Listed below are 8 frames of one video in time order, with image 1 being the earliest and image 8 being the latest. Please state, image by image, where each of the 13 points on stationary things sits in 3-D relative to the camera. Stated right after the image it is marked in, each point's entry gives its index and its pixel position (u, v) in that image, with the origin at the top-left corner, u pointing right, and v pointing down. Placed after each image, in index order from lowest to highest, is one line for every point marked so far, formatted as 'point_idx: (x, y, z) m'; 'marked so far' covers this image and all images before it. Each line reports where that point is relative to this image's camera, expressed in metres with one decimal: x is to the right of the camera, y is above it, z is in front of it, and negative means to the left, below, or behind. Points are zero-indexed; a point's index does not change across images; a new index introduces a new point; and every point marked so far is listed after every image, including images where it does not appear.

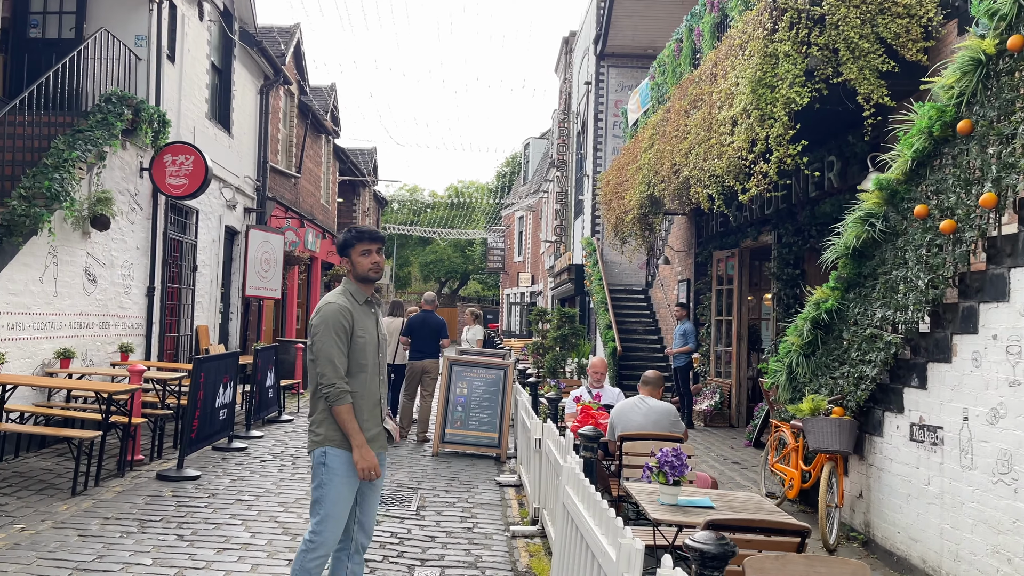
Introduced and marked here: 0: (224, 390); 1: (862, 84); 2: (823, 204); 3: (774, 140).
0: (-3.2, -1.1, +9.1) m
1: (+3.1, +1.8, +7.2) m
2: (+3.7, +1.0, +9.7) m
3: (+2.4, +1.4, +7.5) m
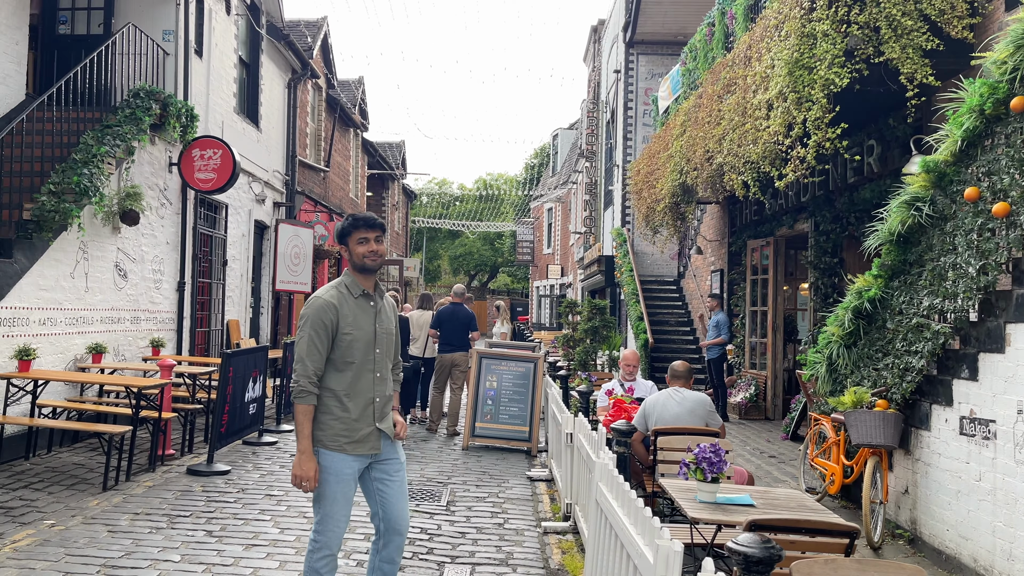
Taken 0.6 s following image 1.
0: (-2.9, -1.1, +9.1) m
1: (+3.3, +1.9, +7.0) m
2: (+4.0, +1.1, +9.4) m
3: (+2.7, +1.5, +7.2) m
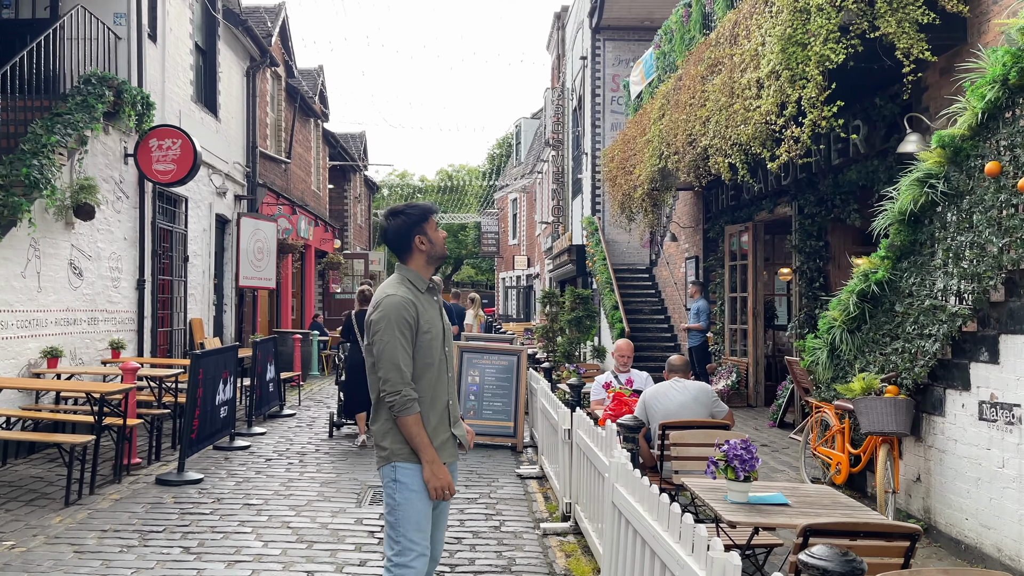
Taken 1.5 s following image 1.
0: (-3.0, -1.0, +8.6) m
1: (+3.2, +2.1, +6.7) m
2: (+3.8, +1.3, +9.2) m
3: (+2.5, +1.6, +7.0) m
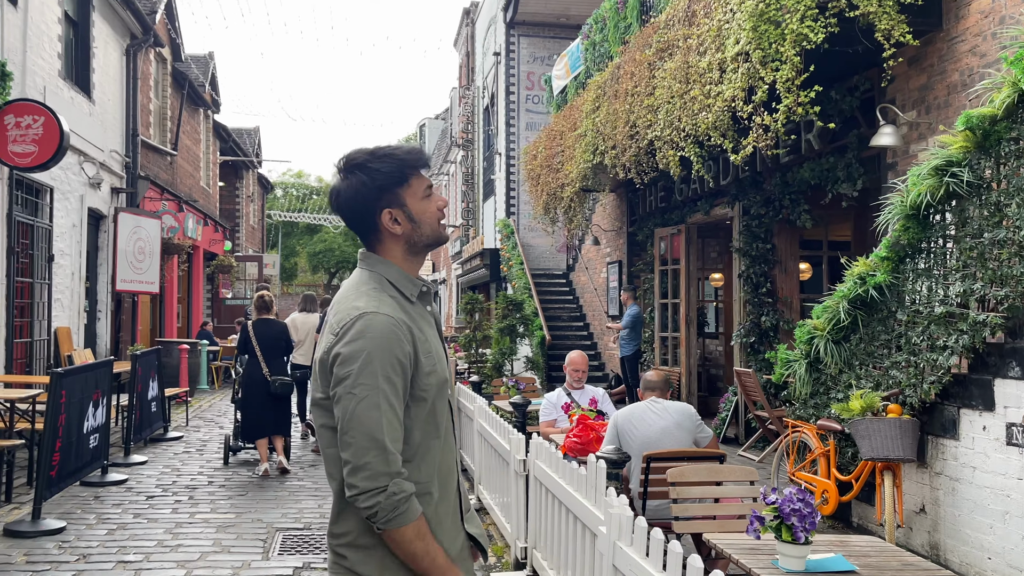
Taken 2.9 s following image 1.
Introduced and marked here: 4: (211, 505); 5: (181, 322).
0: (-3.6, -1.1, +7.2) m
1: (+2.8, +2.0, +6.1) m
2: (+3.0, +1.2, +8.6) m
3: (+2.1, +1.6, +6.3) m
4: (-2.5, -1.8, +6.8) m
5: (-7.9, -0.8, +19.6) m
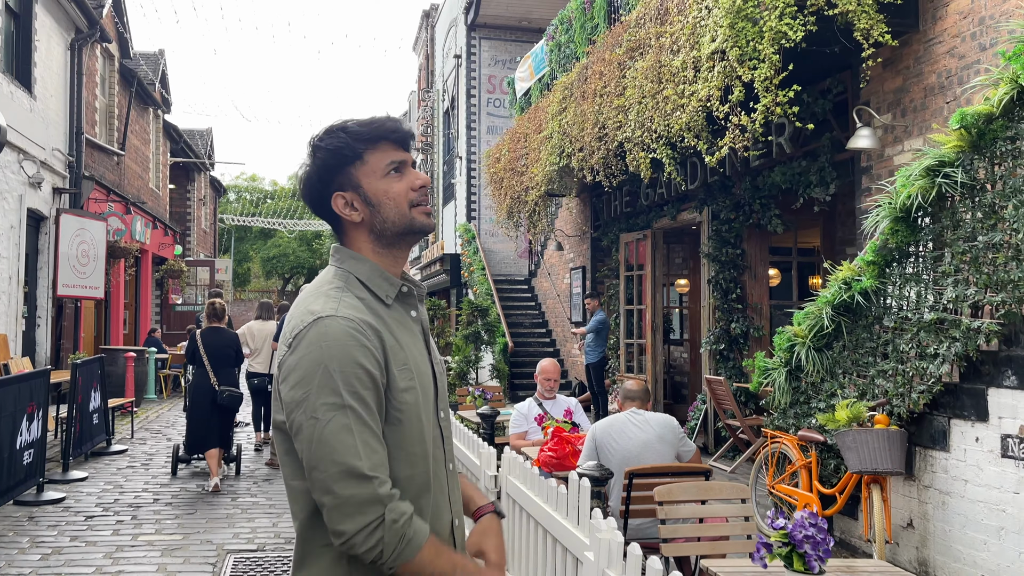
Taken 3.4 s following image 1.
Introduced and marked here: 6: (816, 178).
0: (-3.9, -1.1, +6.6) m
1: (+2.5, +2.0, +6.0) m
2: (+2.7, +1.2, +8.5) m
3: (+1.8, +1.5, +6.1) m
4: (-2.8, -1.8, +6.4) m
5: (-8.9, -0.9, +18.9) m
6: (+2.9, +1.0, +7.8) m
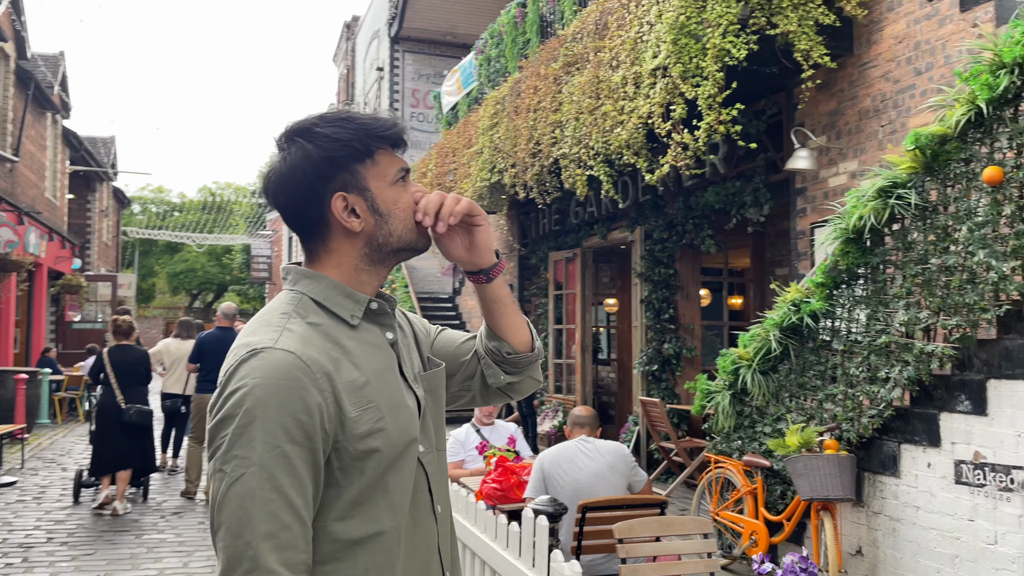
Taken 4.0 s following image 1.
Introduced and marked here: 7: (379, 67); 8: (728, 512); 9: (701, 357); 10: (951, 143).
0: (-4.4, -1.2, +5.9) m
1: (+2.1, +1.8, +6.0) m
2: (+2.0, +1.0, +8.4) m
3: (+1.4, +1.4, +6.0) m
4: (-3.2, -2.0, +5.7) m
5: (-10.6, -1.3, +17.6) m
6: (+2.3, +0.8, +7.8) m
7: (-3.0, +5.0, +18.7) m
8: (+1.5, -1.5, +5.5) m
9: (+2.1, -0.8, +9.0) m
10: (+2.2, +0.7, +4.1) m
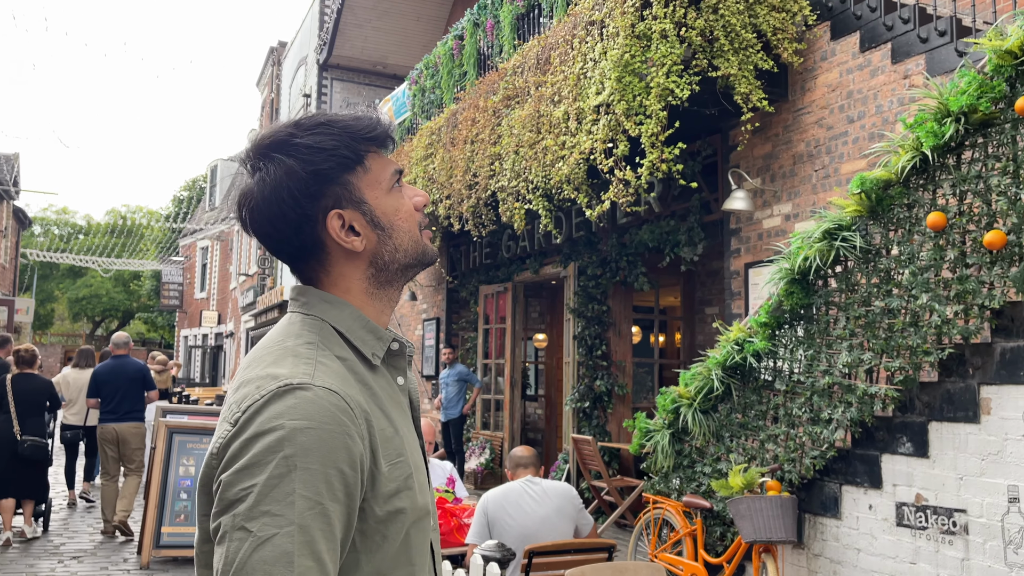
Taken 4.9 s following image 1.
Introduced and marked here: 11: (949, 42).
0: (-4.8, -1.3, +5.2) m
1: (+1.7, +1.5, +6.1) m
2: (+1.3, +0.6, +8.5) m
3: (+1.0, +1.1, +6.0) m
4: (-3.7, -2.1, +5.2) m
5: (-12.1, -1.7, +16.2) m
6: (+1.6, +0.5, +7.9) m
7: (-4.6, +4.4, +18.3) m
8: (+1.0, -1.8, +5.5) m
9: (+1.3, -1.2, +9.0) m
10: (+2.0, +0.5, +4.2) m
11: (+2.9, +1.6, +5.4) m
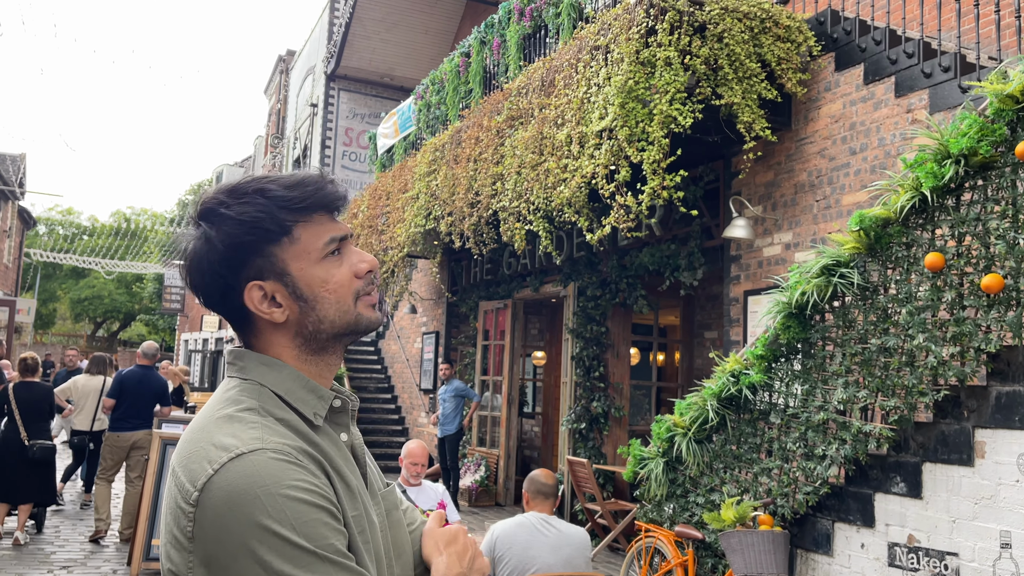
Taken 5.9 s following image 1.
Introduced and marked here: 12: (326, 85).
0: (-4.9, -1.4, +5.2) m
1: (+1.7, +1.3, +6.1) m
2: (+1.3, +0.4, +8.5) m
3: (+1.0, +0.9, +6.0) m
4: (-3.8, -2.2, +5.1) m
5: (-12.1, -1.7, +16.2) m
6: (+1.6, +0.2, +7.8) m
7: (-4.4, +4.2, +18.4) m
8: (+1.0, -2.0, +5.4) m
9: (+1.3, -1.4, +9.0) m
10: (+1.9, +0.3, +4.2) m
11: (+2.9, +1.4, +5.4) m
12: (-4.0, +4.4, +17.7) m
